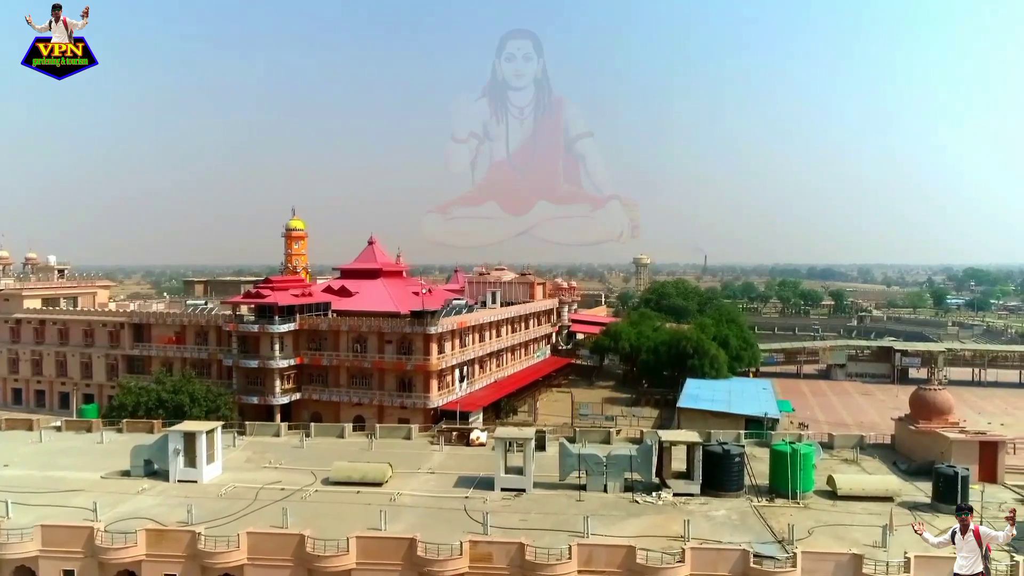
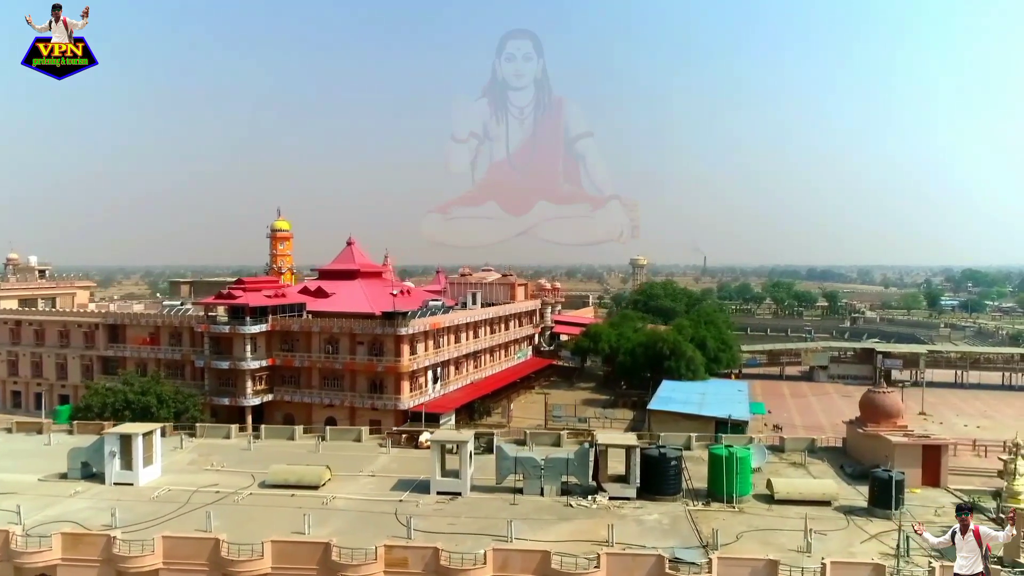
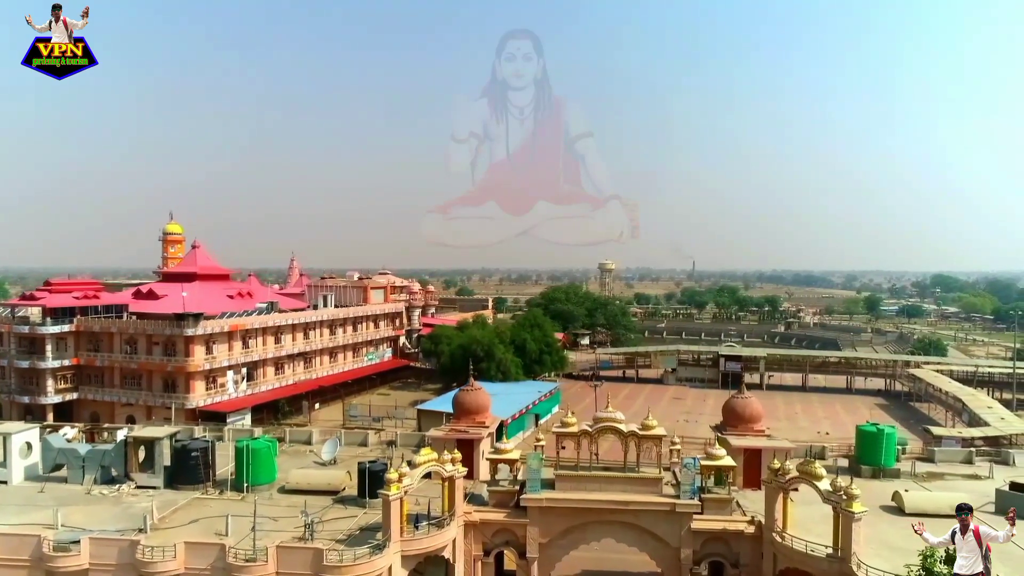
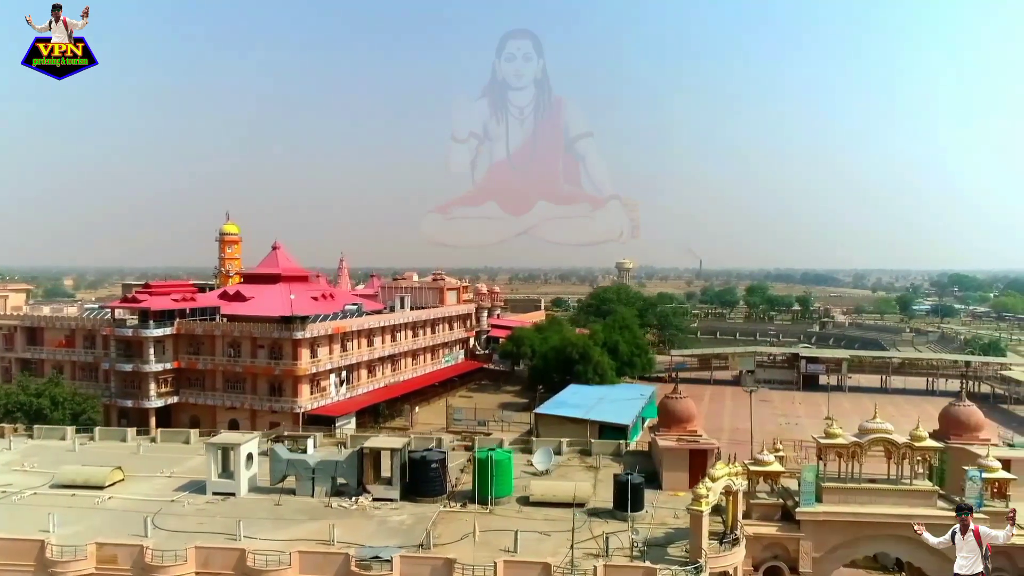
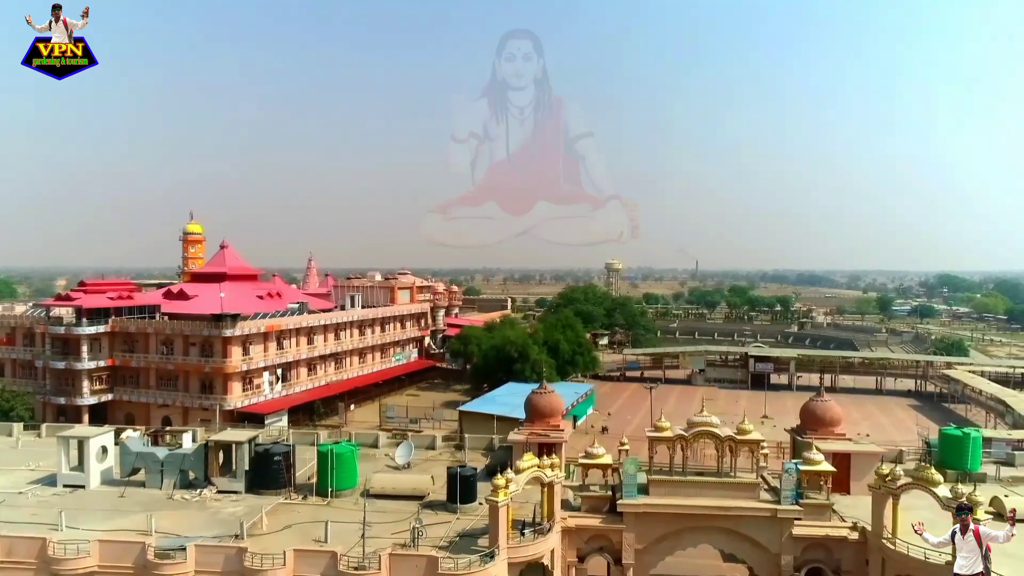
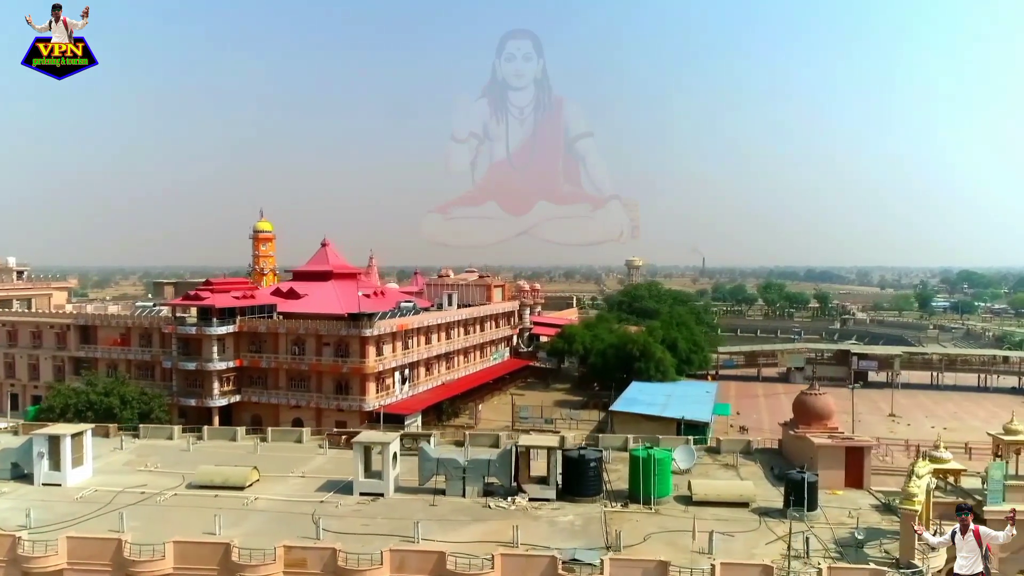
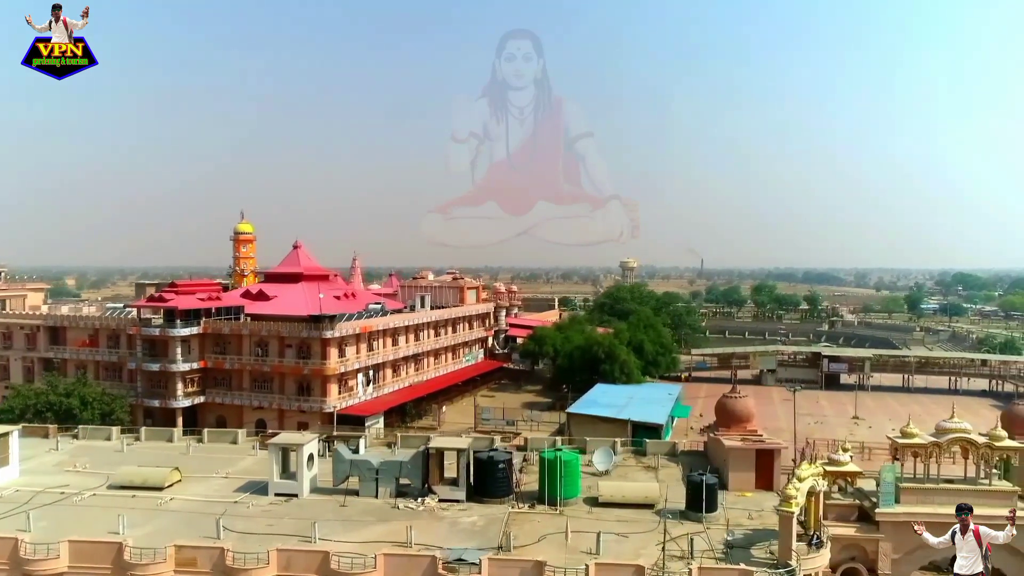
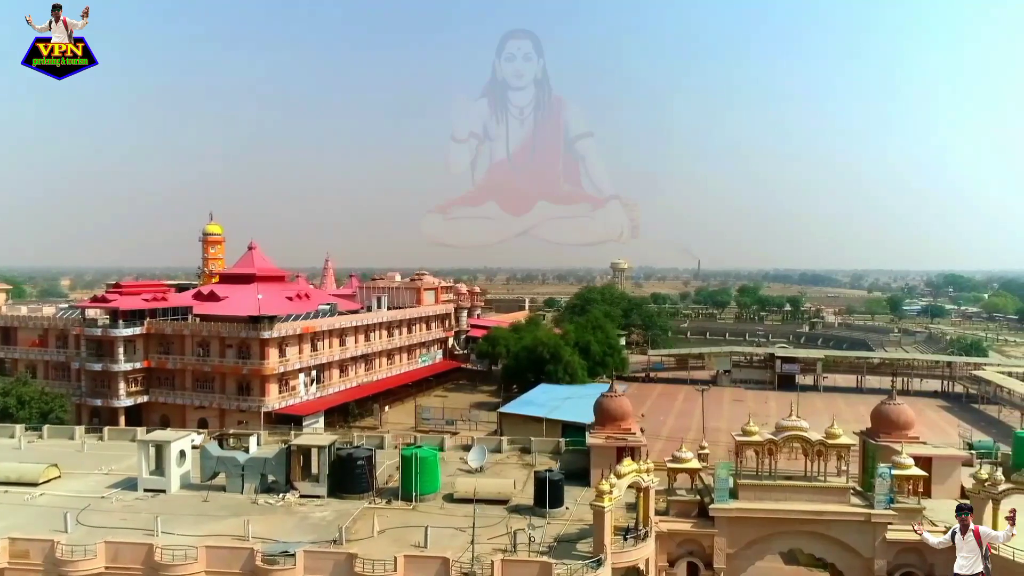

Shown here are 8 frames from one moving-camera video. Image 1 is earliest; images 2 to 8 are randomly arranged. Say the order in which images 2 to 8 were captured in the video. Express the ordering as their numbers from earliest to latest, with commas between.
2, 6, 7, 4, 8, 5, 3
